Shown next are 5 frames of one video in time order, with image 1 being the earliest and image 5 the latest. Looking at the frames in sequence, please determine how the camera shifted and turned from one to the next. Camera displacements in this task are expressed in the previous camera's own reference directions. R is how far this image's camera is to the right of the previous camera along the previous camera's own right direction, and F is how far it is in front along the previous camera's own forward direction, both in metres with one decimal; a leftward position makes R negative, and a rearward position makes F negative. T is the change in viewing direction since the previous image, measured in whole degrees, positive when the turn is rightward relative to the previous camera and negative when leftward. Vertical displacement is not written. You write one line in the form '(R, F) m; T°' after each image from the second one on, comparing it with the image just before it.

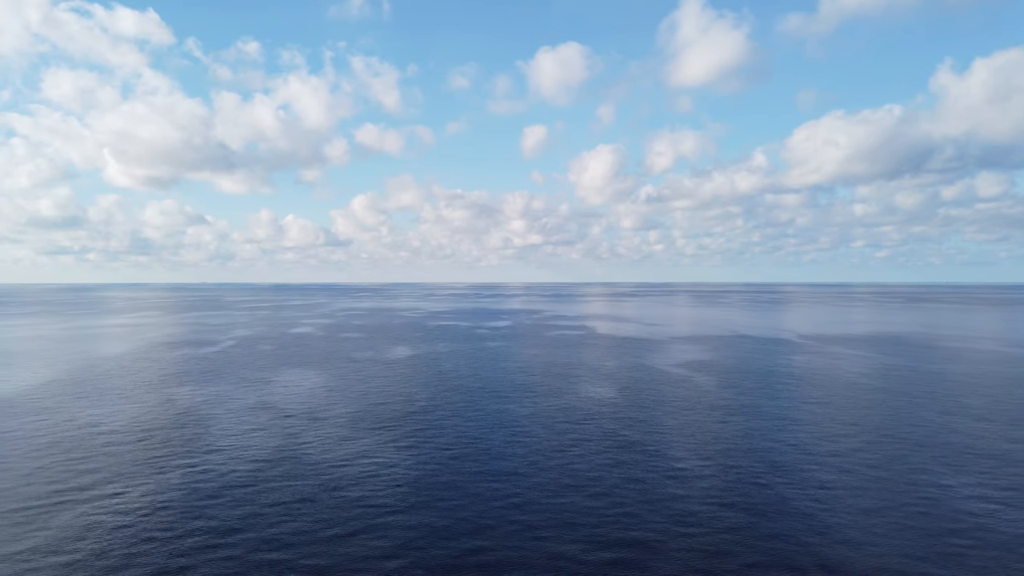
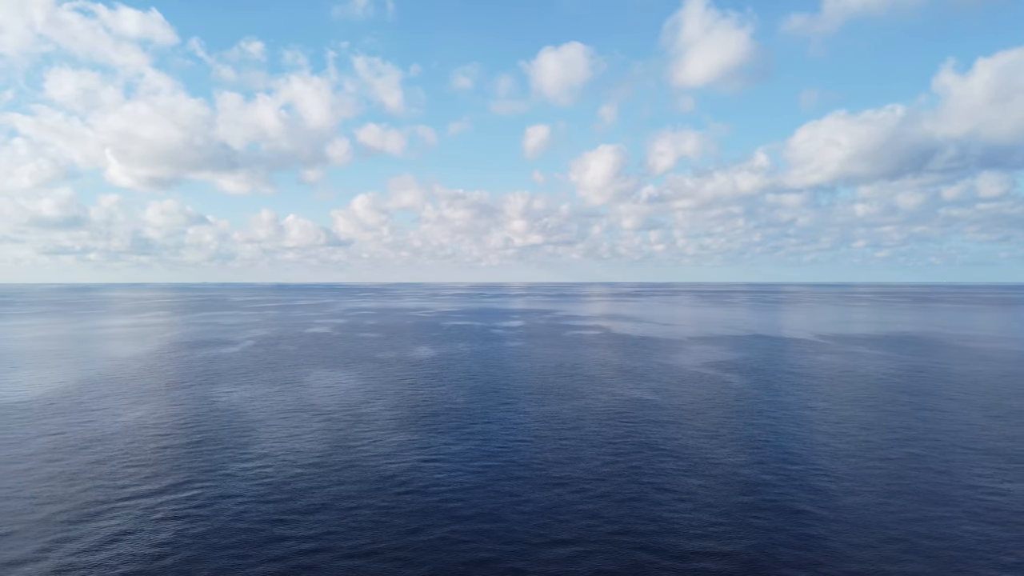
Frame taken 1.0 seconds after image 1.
(-3.9, 0.0) m; 0°
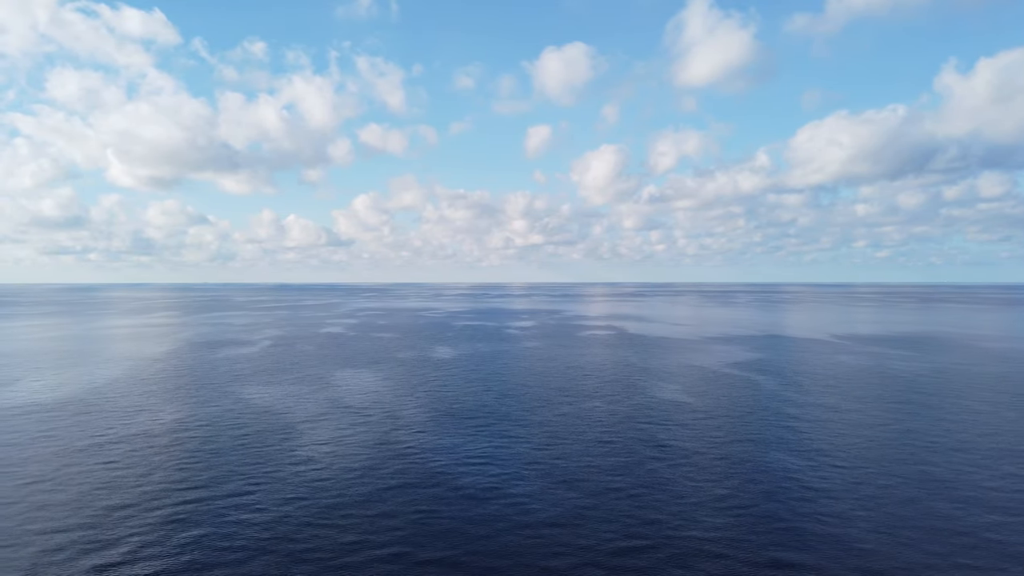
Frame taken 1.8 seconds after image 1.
(-3.3, 0.0) m; 0°
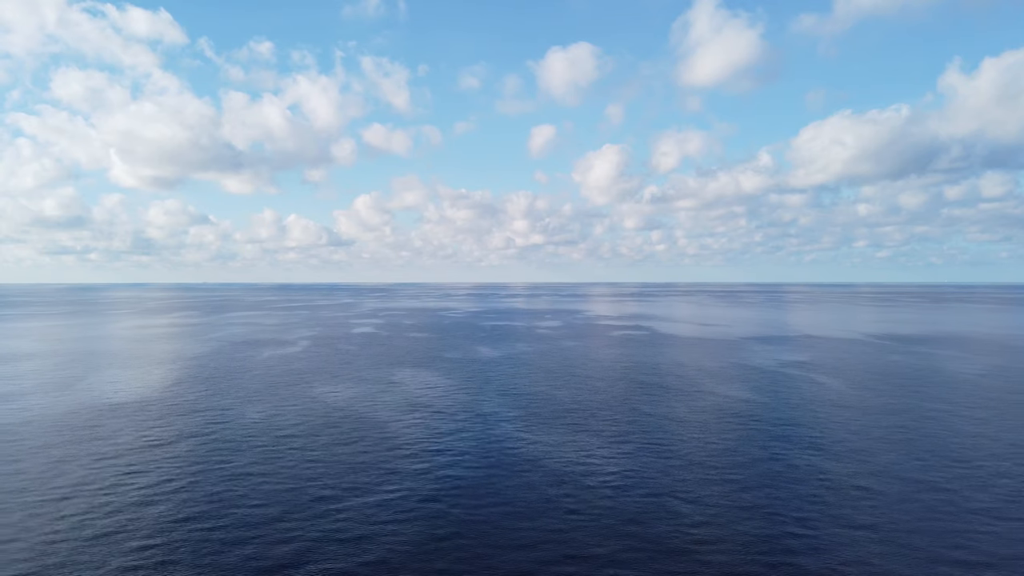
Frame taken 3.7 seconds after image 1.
(-7.8, 0.0) m; 0°
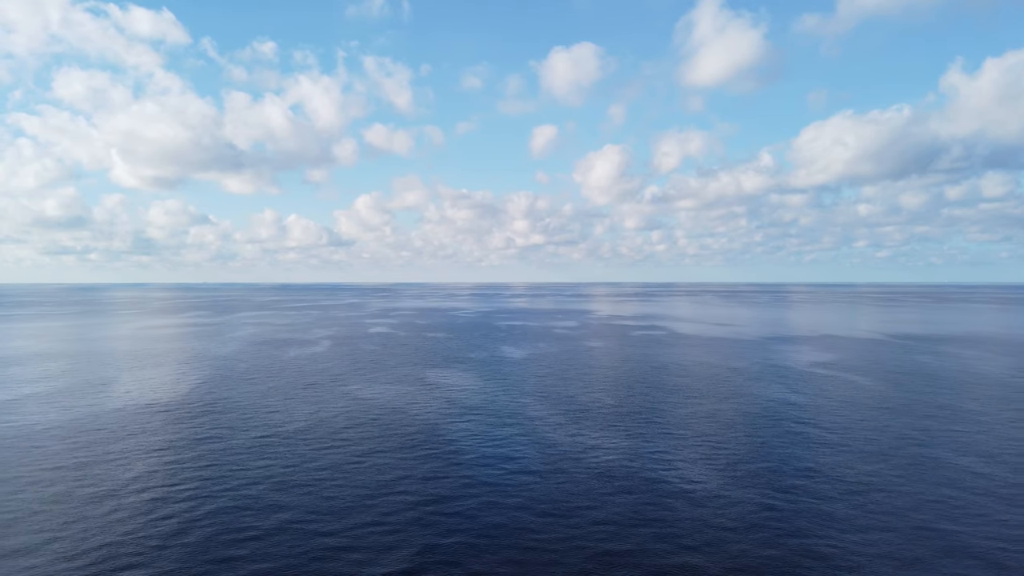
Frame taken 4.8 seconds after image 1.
(-4.3, +0.1) m; 0°
